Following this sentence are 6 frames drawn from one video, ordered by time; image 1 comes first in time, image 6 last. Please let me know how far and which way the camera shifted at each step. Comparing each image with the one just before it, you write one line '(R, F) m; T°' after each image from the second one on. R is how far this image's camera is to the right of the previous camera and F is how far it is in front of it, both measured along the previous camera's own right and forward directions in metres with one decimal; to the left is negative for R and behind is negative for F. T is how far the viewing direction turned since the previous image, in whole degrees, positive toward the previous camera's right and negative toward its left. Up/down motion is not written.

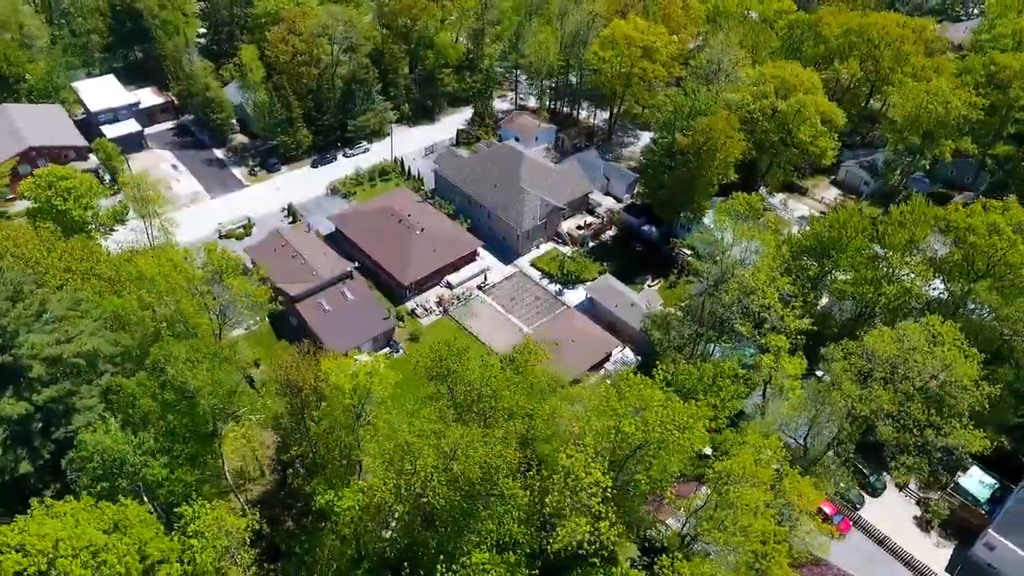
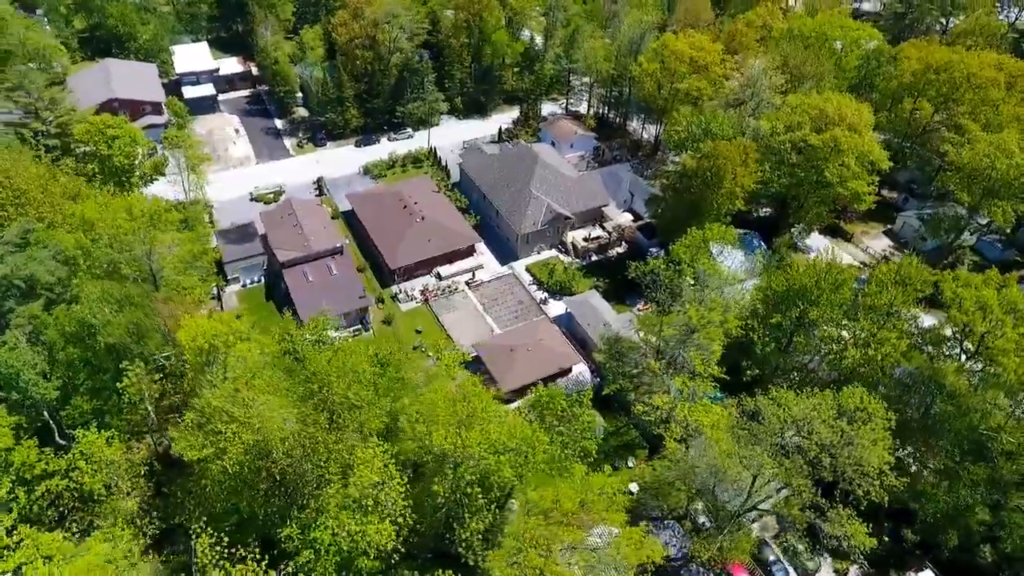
(+9.8, +1.1) m; -10°
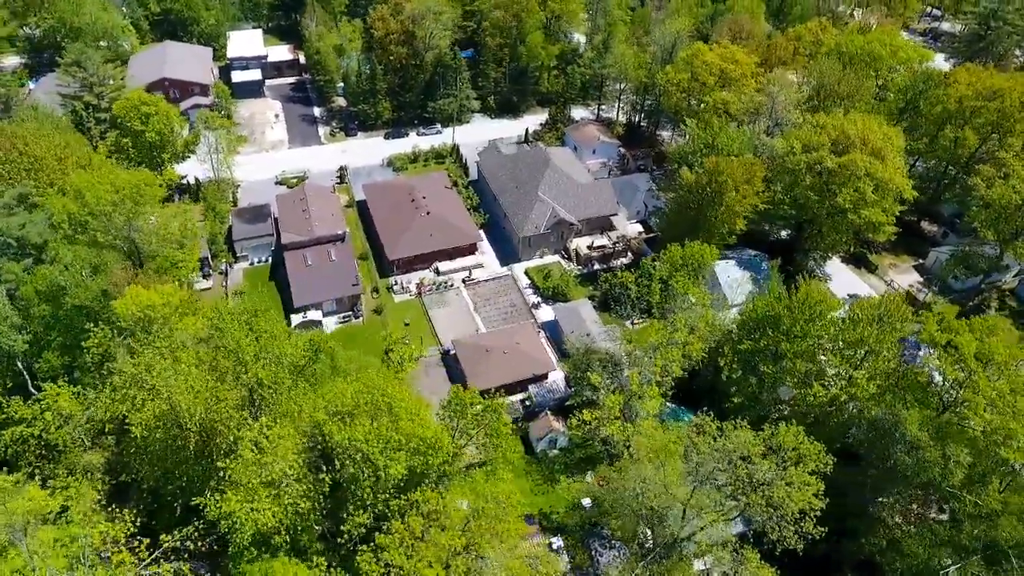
(+5.7, +0.4) m; -6°
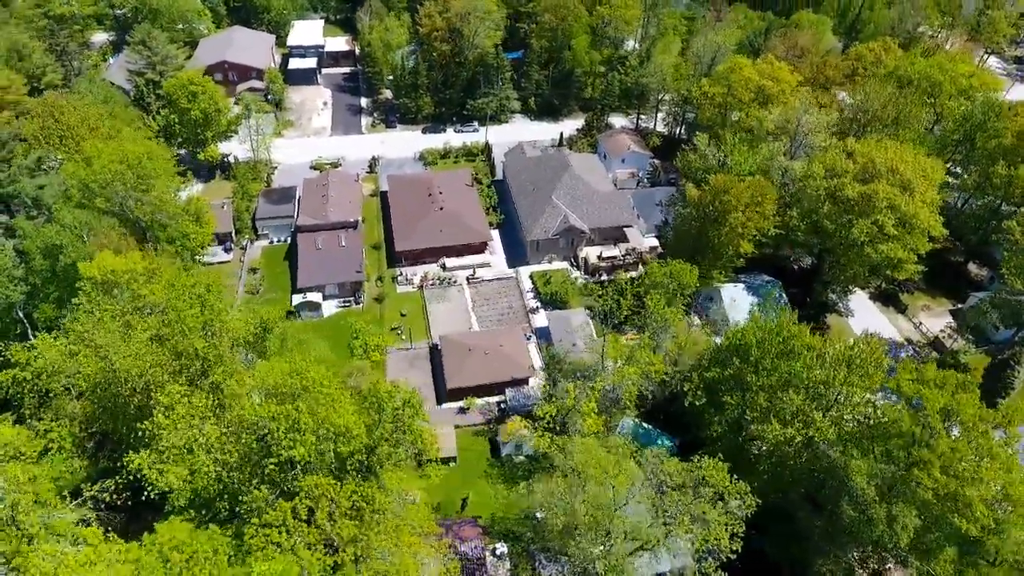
(+5.7, +0.4) m; -6°
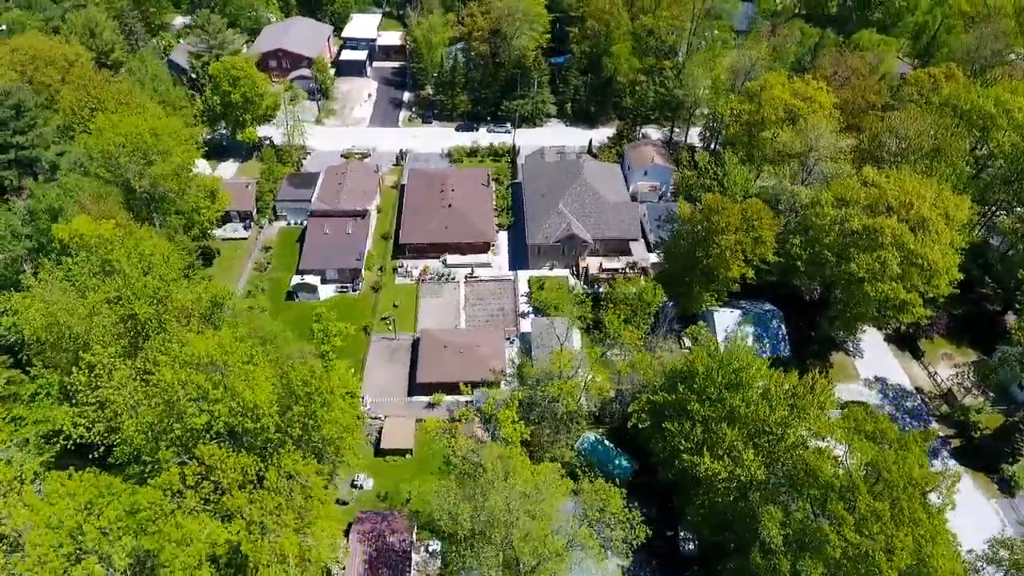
(+6.2, +0.4) m; -7°
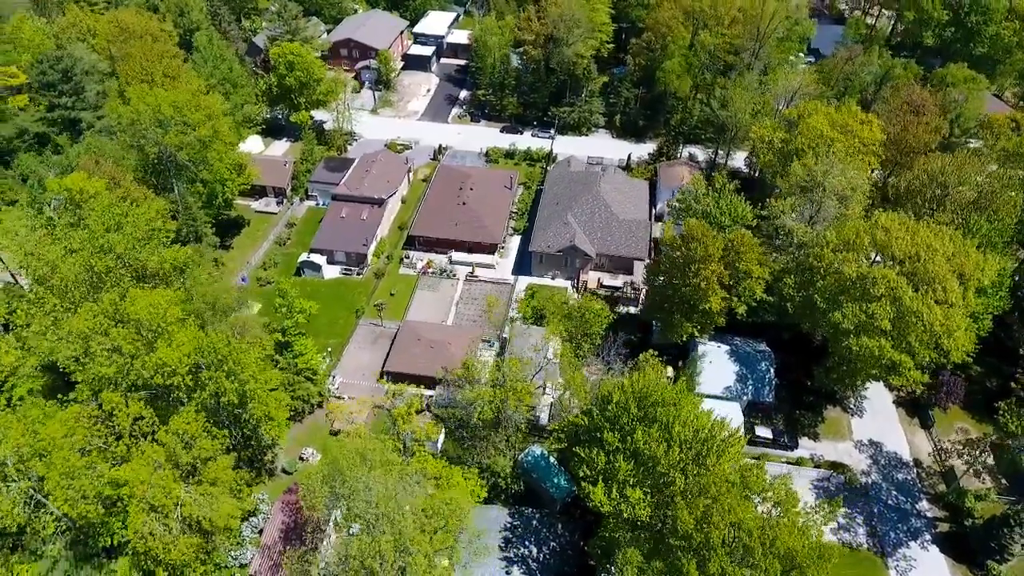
(+8.0, +0.7) m; -9°
